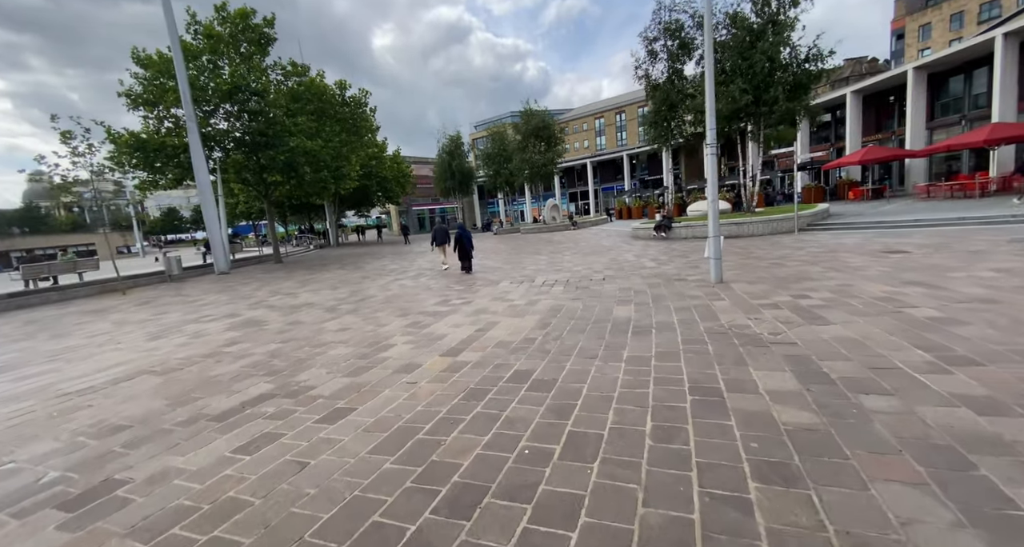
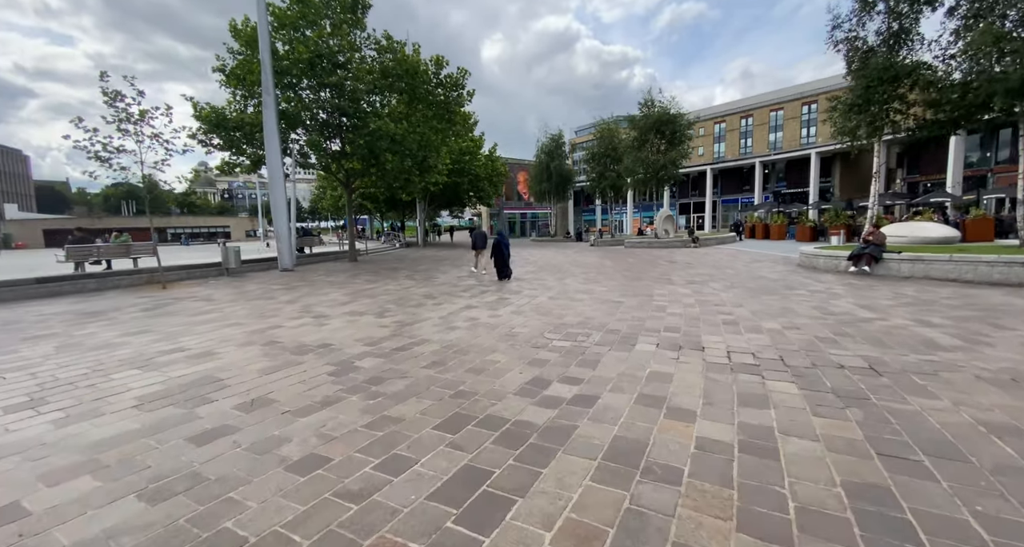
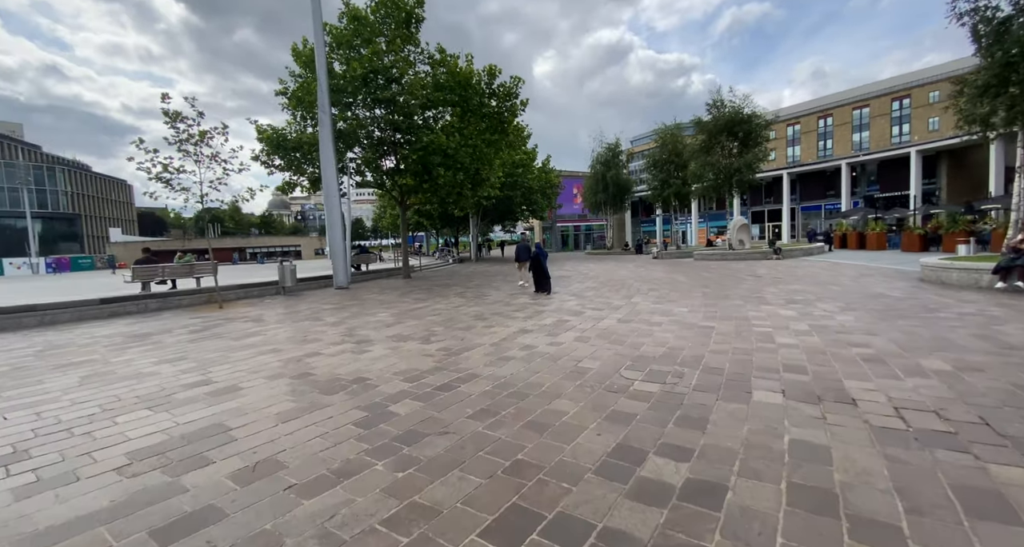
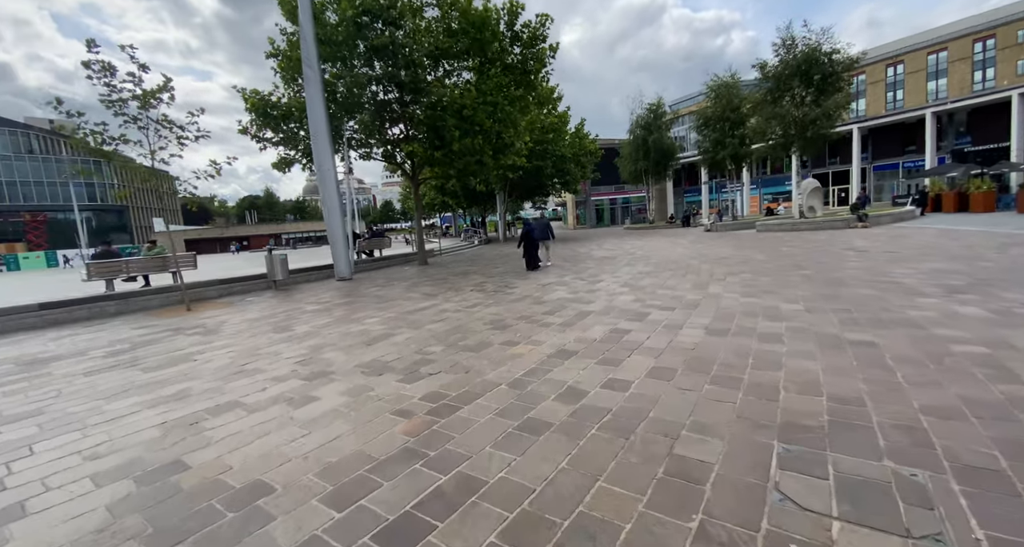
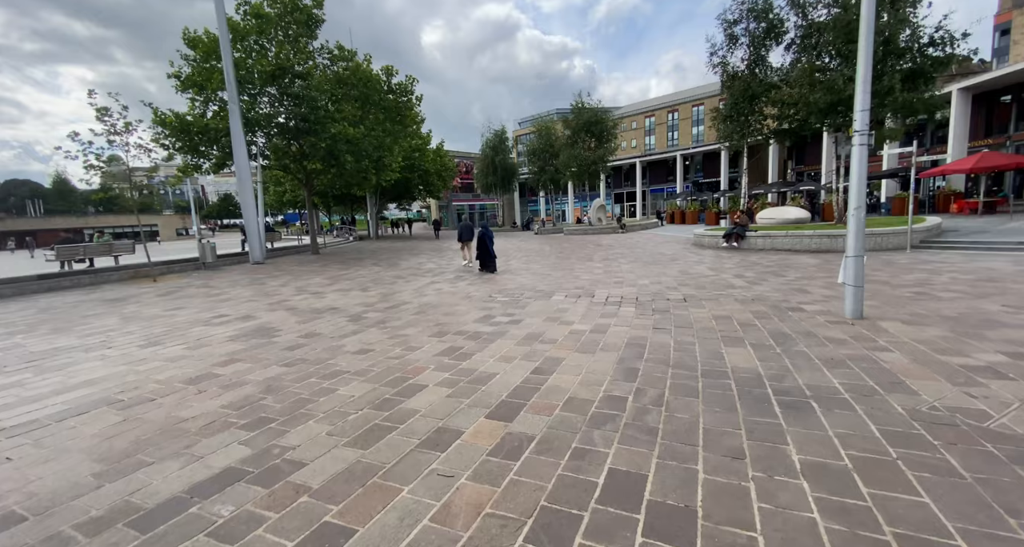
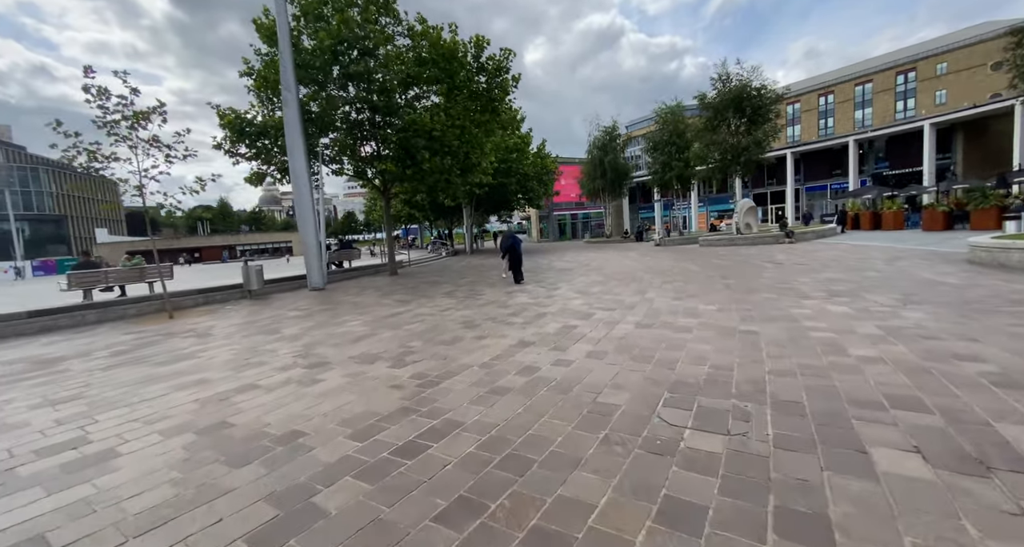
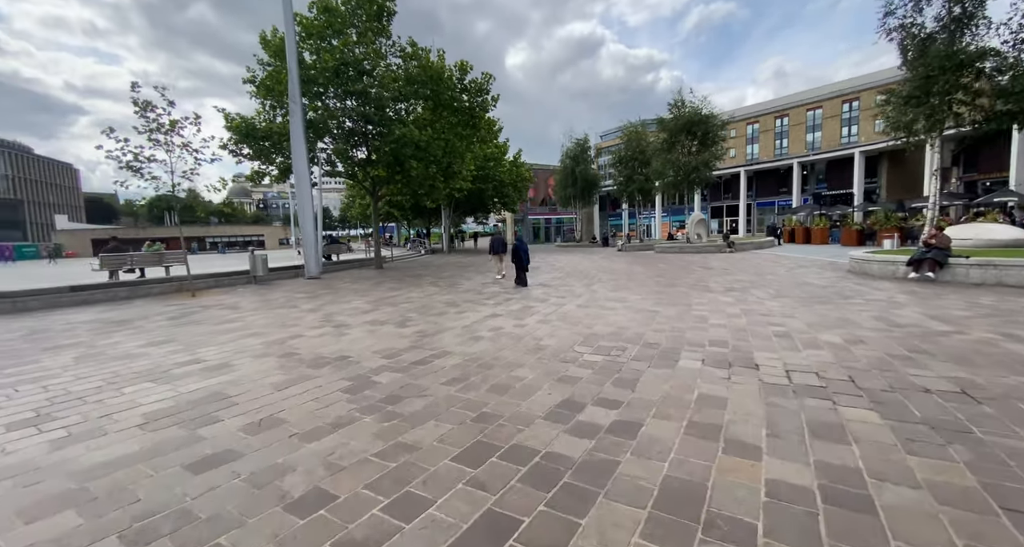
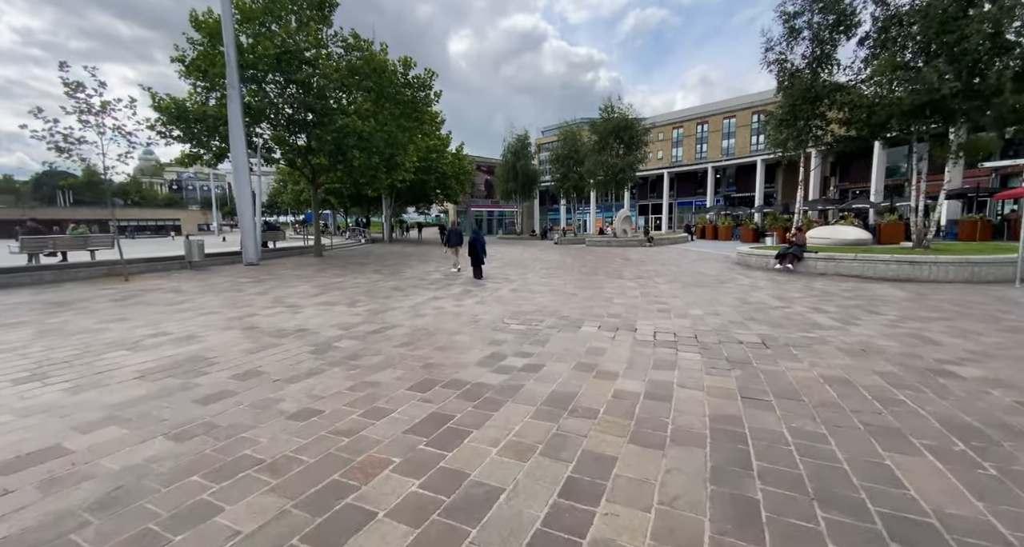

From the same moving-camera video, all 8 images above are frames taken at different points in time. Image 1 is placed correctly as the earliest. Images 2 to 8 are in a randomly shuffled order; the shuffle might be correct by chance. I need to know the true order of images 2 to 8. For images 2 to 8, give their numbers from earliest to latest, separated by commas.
5, 8, 2, 7, 3, 6, 4
